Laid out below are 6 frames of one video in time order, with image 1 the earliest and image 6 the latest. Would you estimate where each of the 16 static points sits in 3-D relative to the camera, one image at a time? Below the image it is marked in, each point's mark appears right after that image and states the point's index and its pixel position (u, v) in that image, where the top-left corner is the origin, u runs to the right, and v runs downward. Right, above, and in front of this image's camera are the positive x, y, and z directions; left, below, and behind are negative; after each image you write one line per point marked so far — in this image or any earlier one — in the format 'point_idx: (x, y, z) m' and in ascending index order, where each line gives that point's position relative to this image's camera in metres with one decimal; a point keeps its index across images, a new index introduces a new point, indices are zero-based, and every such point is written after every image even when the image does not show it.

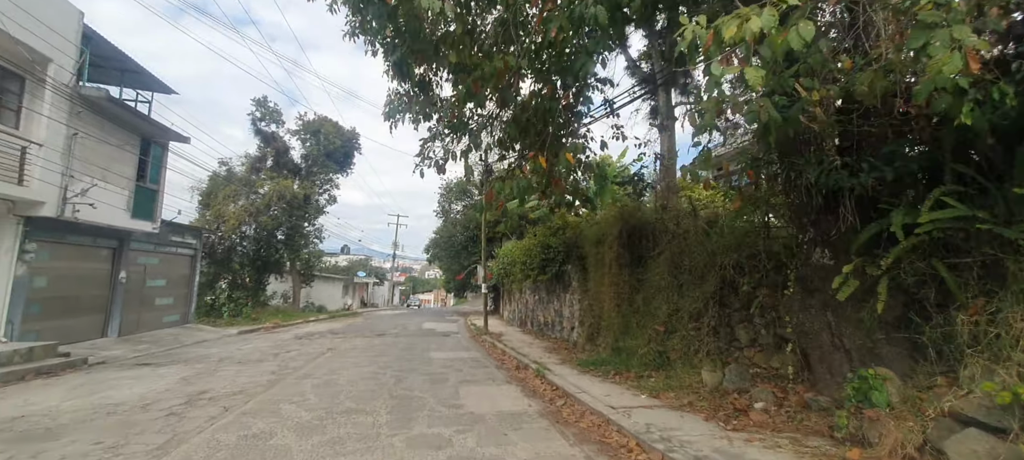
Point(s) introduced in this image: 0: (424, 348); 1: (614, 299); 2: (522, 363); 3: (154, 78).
0: (-2.6, -3.5, +12.5) m
1: (+2.2, -1.5, +9.1) m
2: (+0.2, -2.9, +9.3) m
3: (-13.1, +5.6, +15.4) m
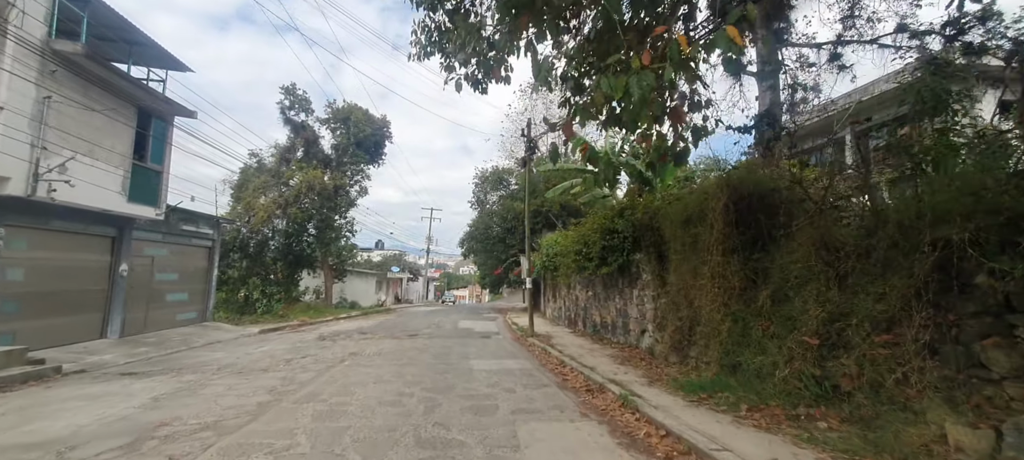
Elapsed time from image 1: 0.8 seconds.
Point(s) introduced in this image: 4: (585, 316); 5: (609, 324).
0: (-1.2, -3.1, +10.4) m
1: (+3.3, -1.1, +6.7) m
2: (+1.3, -2.5, +7.0) m
3: (-11.6, +5.9, +14.0) m
4: (+2.5, -3.0, +14.4) m
5: (+2.8, -2.7, +12.2) m
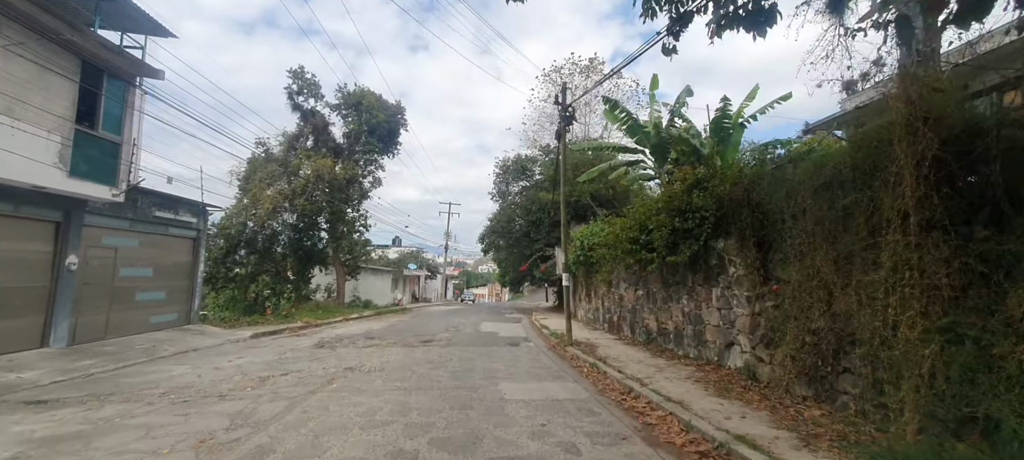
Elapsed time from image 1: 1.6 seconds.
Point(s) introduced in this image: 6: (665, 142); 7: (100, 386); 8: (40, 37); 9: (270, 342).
0: (-0.5, -2.7, +8.0) m
1: (+3.9, -0.7, +4.1) m
2: (+1.9, -2.1, +4.5) m
3: (-10.7, +6.3, +12.1) m
4: (+3.5, -2.6, +11.9) m
5: (+3.6, -2.3, +9.6) m
6: (+5.3, +3.0, +14.5) m
7: (-6.6, -2.5, +6.7) m
8: (-8.3, +3.4, +7.5) m
9: (-7.0, -3.2, +12.1) m
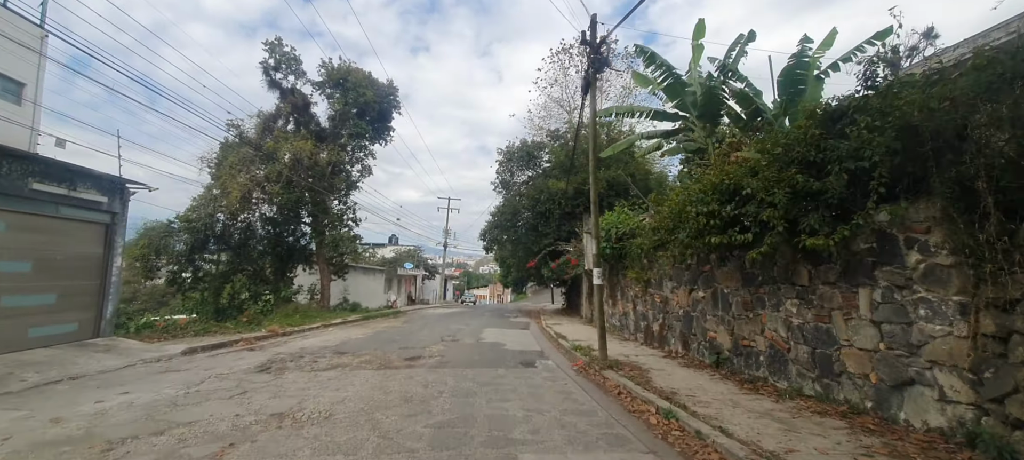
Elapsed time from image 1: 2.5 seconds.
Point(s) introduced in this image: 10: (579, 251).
0: (-0.2, -2.3, +5.0) m
1: (+4.1, -0.3, +1.0) m
2: (+2.1, -1.7, +1.5) m
3: (-10.4, +6.7, +9.1) m
4: (+3.8, -2.2, +8.8) m
5: (+3.9, -1.9, +6.6) m
6: (+5.6, +3.5, +11.5) m
7: (-6.3, -2.1, +3.6) m
8: (-8.0, +3.8, +4.5) m
9: (-6.7, -2.8, +9.0) m
10: (+3.0, -0.9, +18.7) m
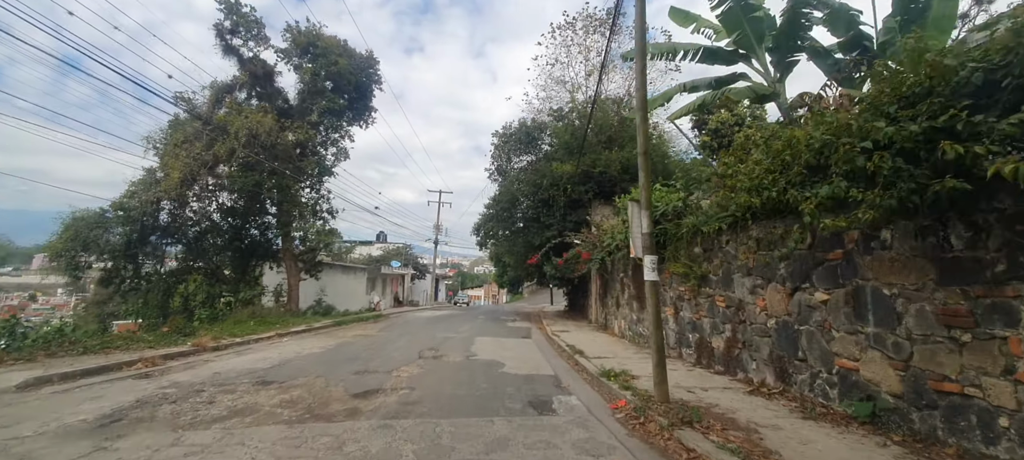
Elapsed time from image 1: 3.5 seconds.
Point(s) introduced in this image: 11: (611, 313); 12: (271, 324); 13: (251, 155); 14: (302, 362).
0: (-0.1, -1.8, +1.8) m
1: (+4.3, +0.2, -2.1) m
2: (+2.3, -1.3, -1.8) m
3: (-10.4, +7.1, +5.7) m
4: (+3.8, -1.7, +5.6) m
5: (+4.0, -1.5, +3.4) m
6: (+5.6, +3.9, +8.3) m
7: (-6.2, -1.6, +0.3) m
8: (-7.9, +4.3, +1.2) m
9: (-6.6, -2.4, +5.7) m
10: (+2.9, -0.4, +15.5) m
11: (+3.6, -3.0, +15.4) m
12: (-9.6, -3.8, +16.9) m
13: (-11.7, +3.3, +18.9) m
14: (-4.7, -2.9, +9.4) m
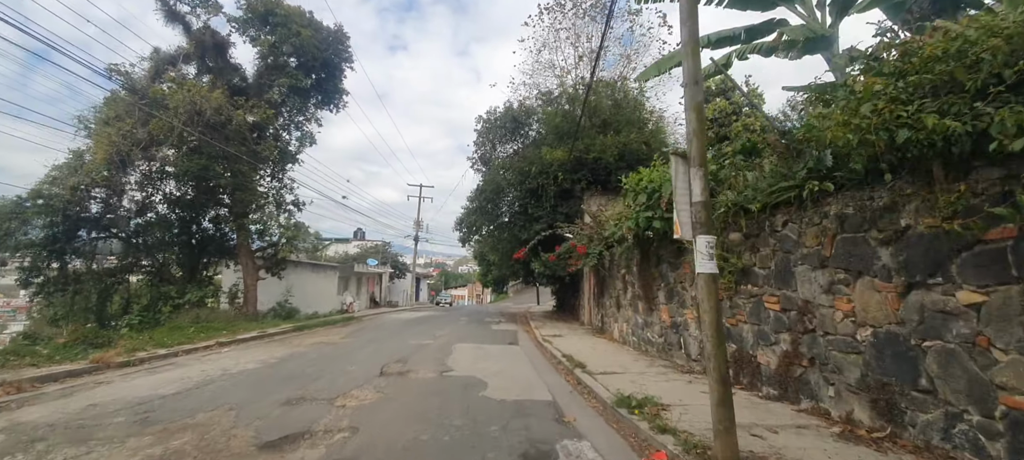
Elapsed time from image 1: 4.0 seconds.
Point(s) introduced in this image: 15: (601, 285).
0: (-0.1, -1.6, -0.2) m
1: (+4.4, +0.5, -3.9) m
2: (+2.4, -1.0, -3.6) m
3: (-10.5, +7.4, +3.4) m
4: (+3.7, -1.4, +3.8) m
5: (+3.9, -1.2, +1.6) m
6: (+5.4, +4.2, +6.5) m
7: (-6.1, -1.3, -1.8) m
8: (-7.9, +4.5, -1.1) m
9: (-6.8, -2.1, +3.5) m
10: (+2.4, -0.1, +13.7) m
11: (+3.1, -2.7, +13.6) m
12: (-10.2, -3.5, +14.6) m
13: (-12.3, +3.6, +16.5) m
14: (-4.9, -2.6, +7.2) m
15: (+3.1, -1.9, +14.6) m
